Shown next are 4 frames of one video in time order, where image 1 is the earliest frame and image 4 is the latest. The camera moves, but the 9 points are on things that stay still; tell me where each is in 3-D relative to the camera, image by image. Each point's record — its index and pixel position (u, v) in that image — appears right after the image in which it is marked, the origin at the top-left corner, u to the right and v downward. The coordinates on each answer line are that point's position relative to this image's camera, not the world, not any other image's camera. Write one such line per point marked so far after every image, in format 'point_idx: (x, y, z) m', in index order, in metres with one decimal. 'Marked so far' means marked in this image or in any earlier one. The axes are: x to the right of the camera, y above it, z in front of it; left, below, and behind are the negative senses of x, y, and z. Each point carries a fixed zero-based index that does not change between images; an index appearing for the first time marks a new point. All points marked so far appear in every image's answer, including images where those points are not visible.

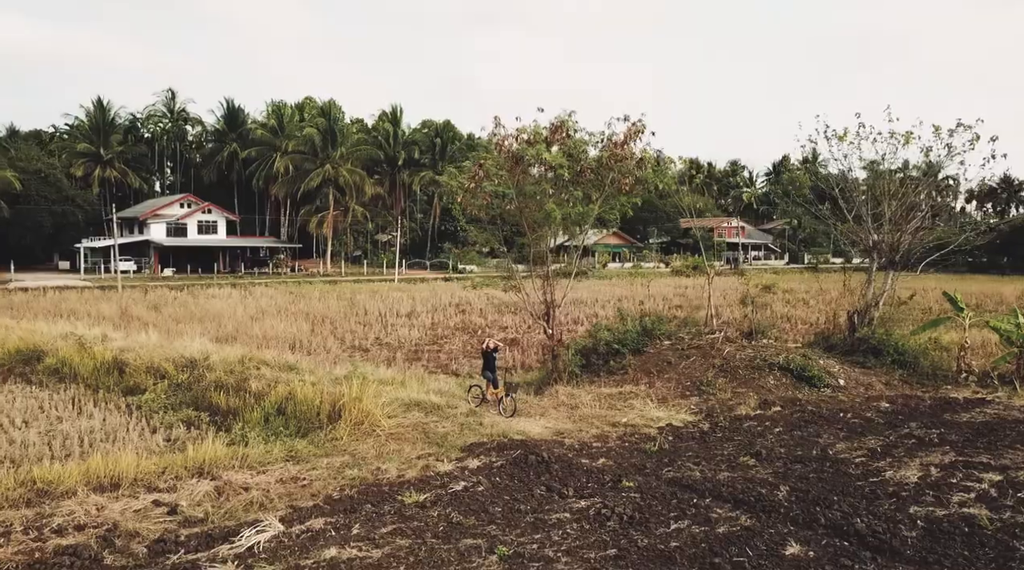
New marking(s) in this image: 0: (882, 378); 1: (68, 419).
0: (+5.4, -1.4, +12.0) m
1: (-5.4, -1.6, +10.0) m
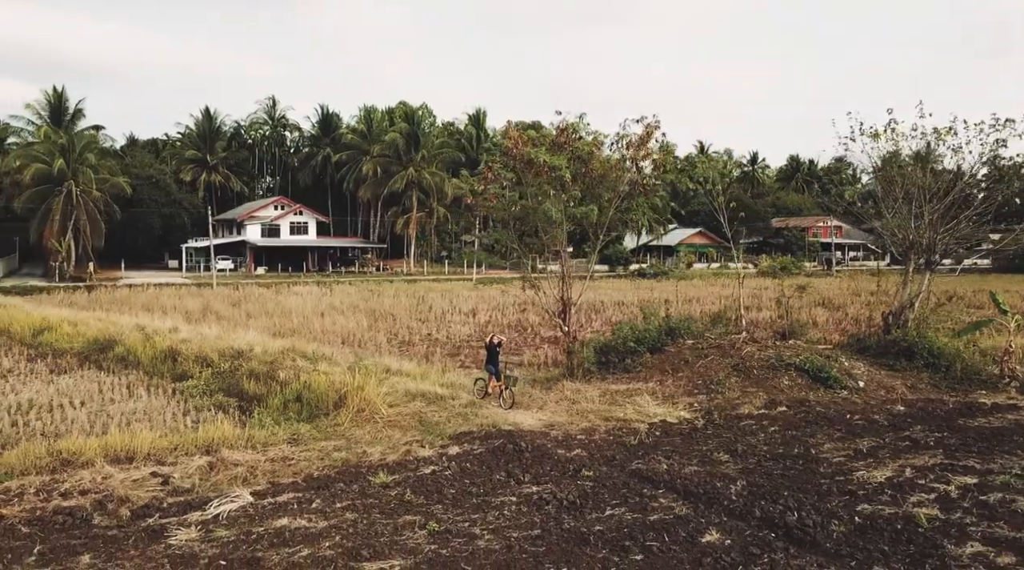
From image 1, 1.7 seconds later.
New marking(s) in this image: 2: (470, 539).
0: (+5.7, -1.4, +11.7) m
1: (-5.3, -1.6, +11.1) m
2: (-0.3, -1.8, +5.9) m
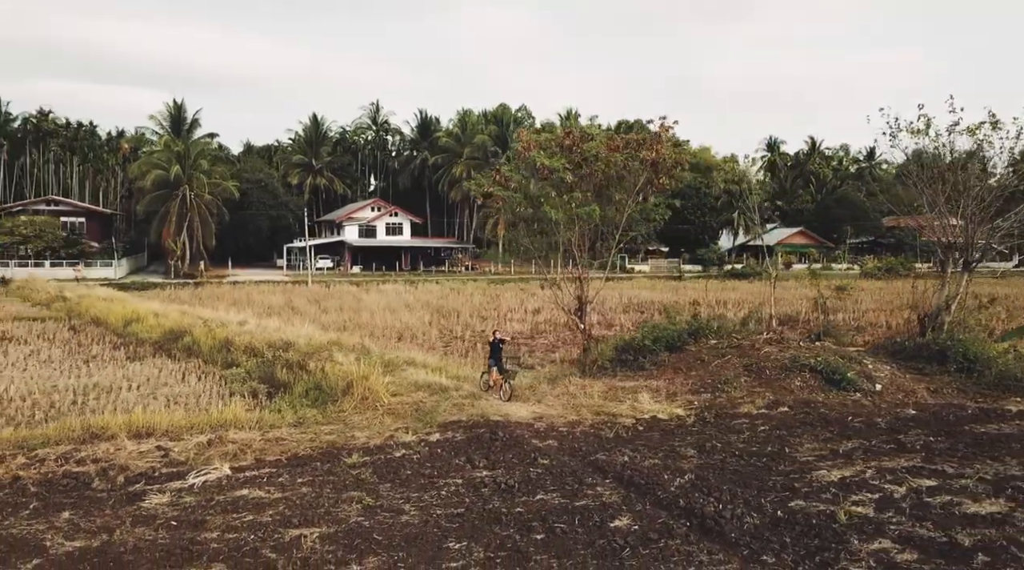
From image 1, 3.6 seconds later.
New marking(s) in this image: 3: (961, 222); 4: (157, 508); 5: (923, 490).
0: (+5.8, -1.4, +11.4) m
1: (-5.2, -1.5, +12.3) m
2: (-0.9, -1.8, +6.4) m
3: (+6.9, +1.0, +12.5) m
4: (-2.9, -1.8, +6.6) m
5: (+3.5, -1.8, +7.0) m
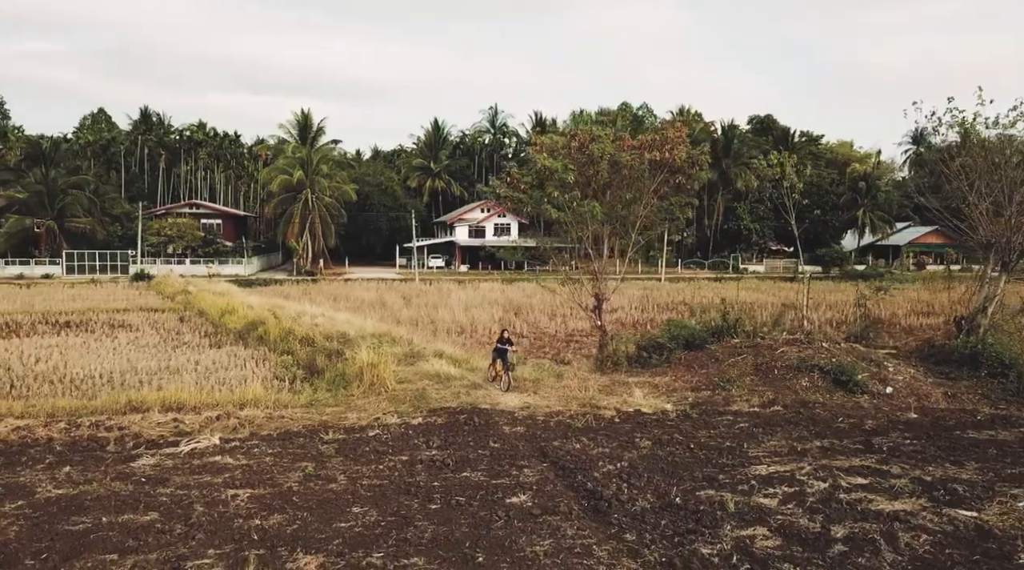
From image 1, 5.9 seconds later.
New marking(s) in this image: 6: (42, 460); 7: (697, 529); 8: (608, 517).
0: (+5.9, -1.4, +10.9) m
1: (-4.8, -1.4, +13.7) m
2: (-1.6, -1.7, +7.2) m
3: (+7.1, +1.0, +11.9) m
4: (-3.5, -1.7, +7.8) m
5: (+2.9, -1.7, +7.0) m
6: (-4.6, -1.7, +8.1) m
7: (+1.4, -1.8, +6.1) m
8: (+0.8, -1.8, +6.3) m
